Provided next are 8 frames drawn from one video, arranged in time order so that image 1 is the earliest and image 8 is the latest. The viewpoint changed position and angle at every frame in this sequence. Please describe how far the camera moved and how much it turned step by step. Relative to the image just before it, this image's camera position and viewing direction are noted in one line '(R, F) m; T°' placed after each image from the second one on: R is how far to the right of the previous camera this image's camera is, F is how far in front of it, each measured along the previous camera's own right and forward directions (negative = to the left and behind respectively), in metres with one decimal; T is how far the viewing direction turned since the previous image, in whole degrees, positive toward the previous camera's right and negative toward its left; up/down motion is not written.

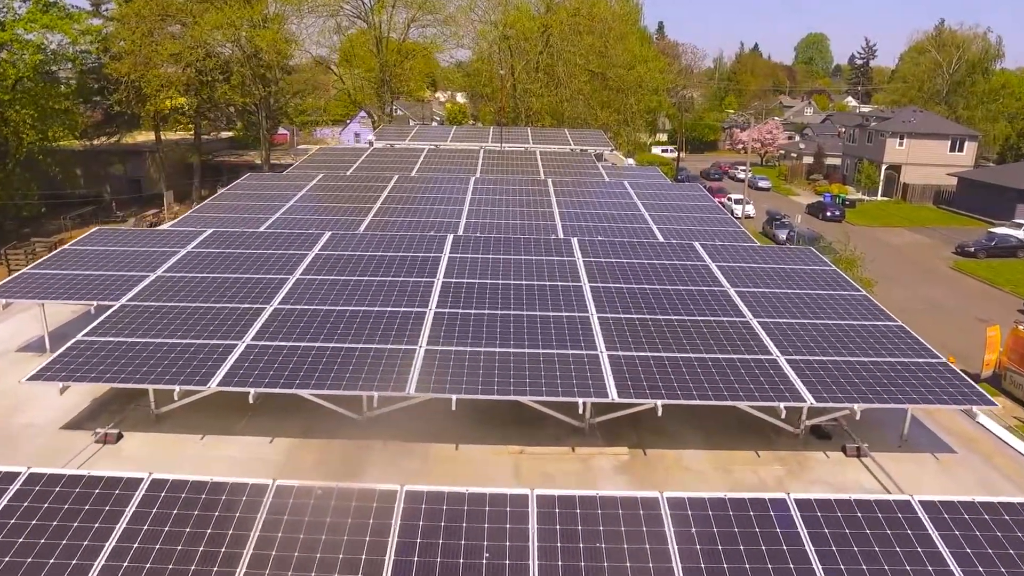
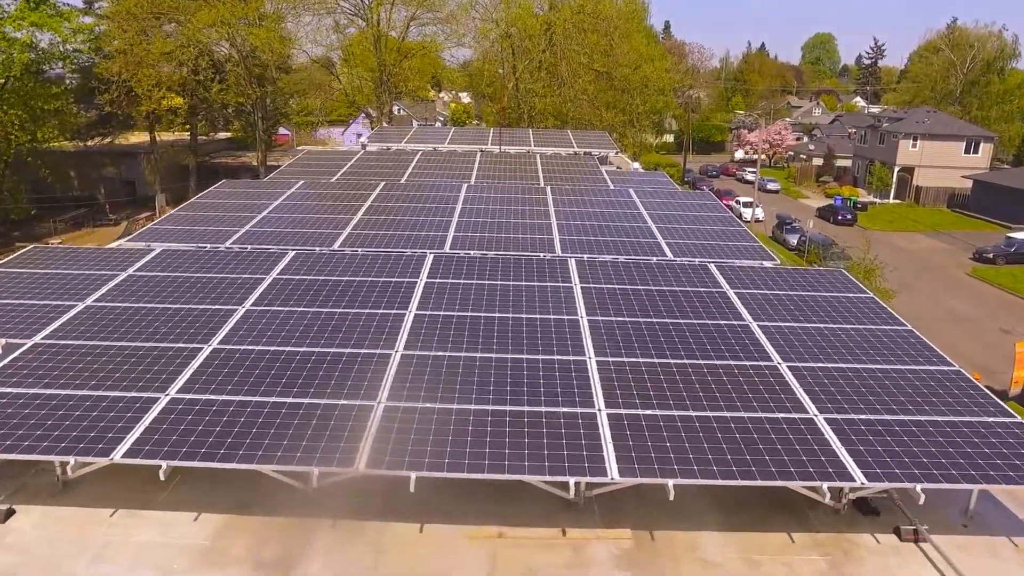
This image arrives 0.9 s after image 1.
(+0.3, +1.7) m; 0°
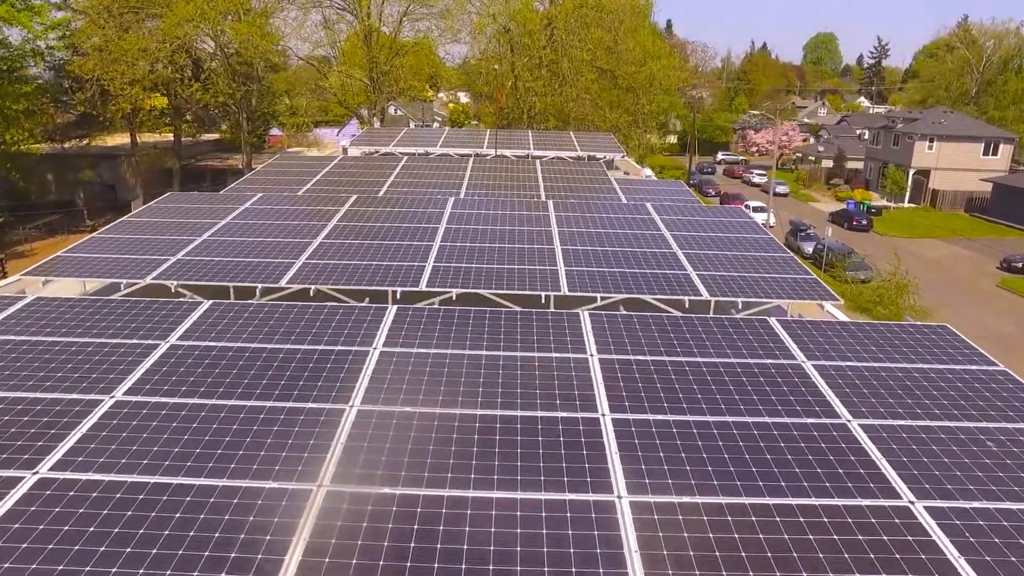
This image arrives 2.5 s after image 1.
(+0.1, +3.2) m; 0°
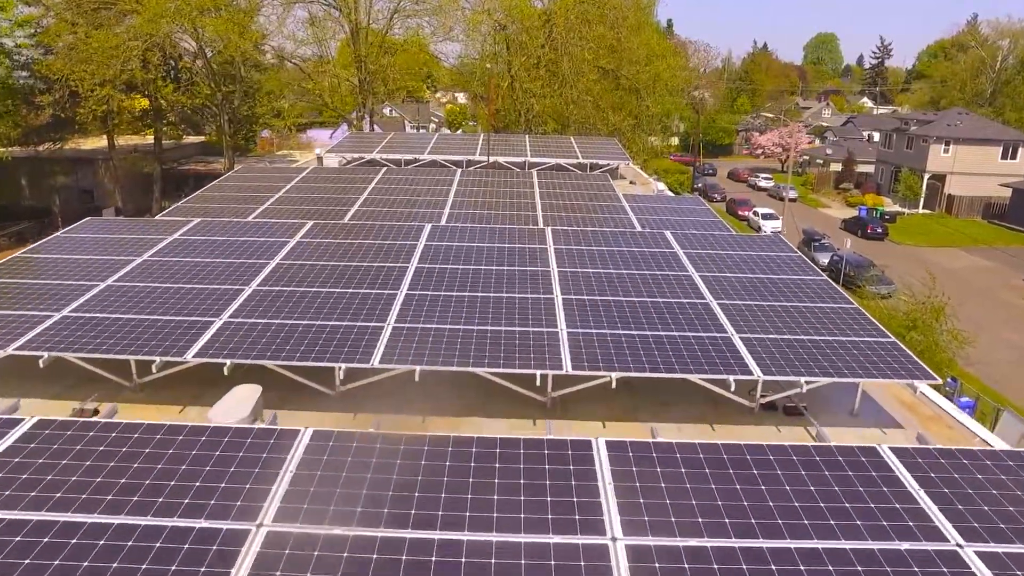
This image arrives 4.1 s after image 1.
(+0.2, +3.1) m; 0°
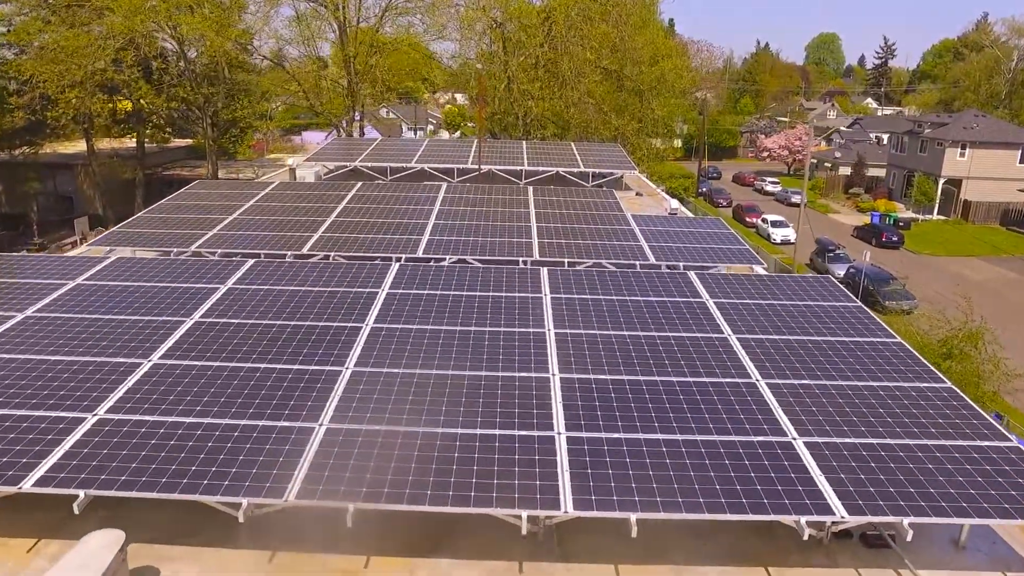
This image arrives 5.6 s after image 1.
(+0.2, +2.7) m; 0°
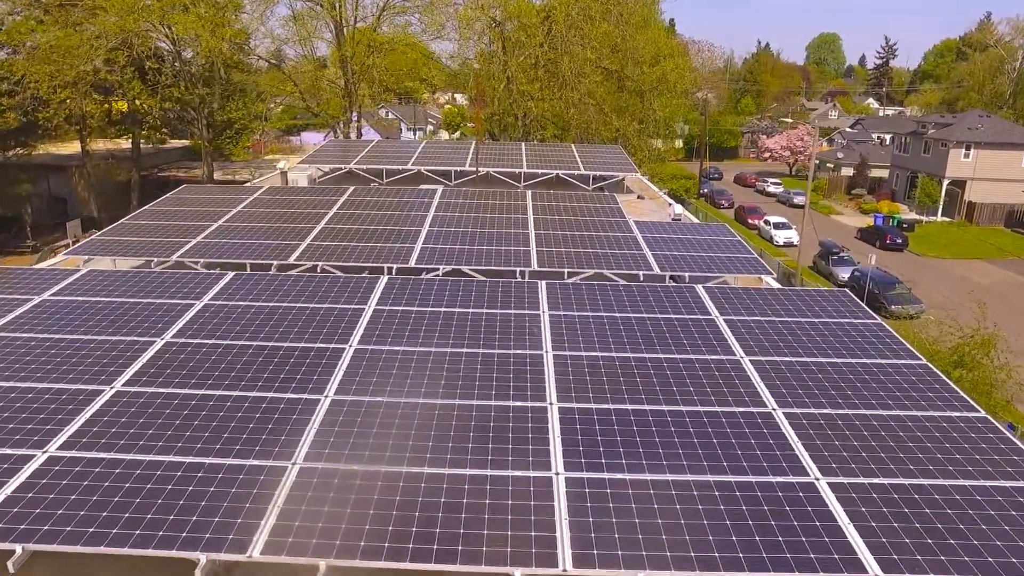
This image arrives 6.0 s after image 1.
(+0.1, +0.7) m; 0°
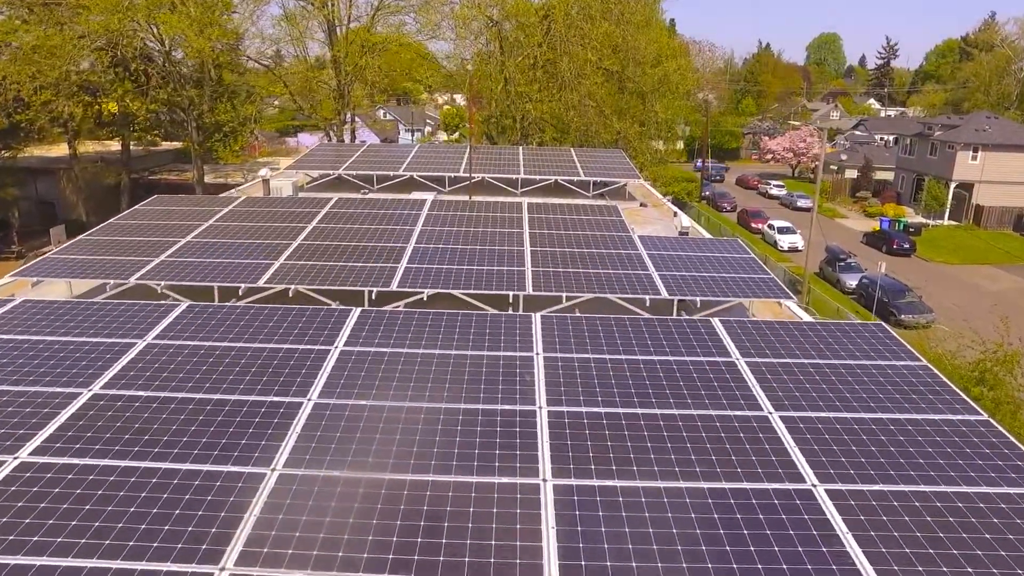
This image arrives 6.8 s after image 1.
(+0.1, +1.3) m; 0°
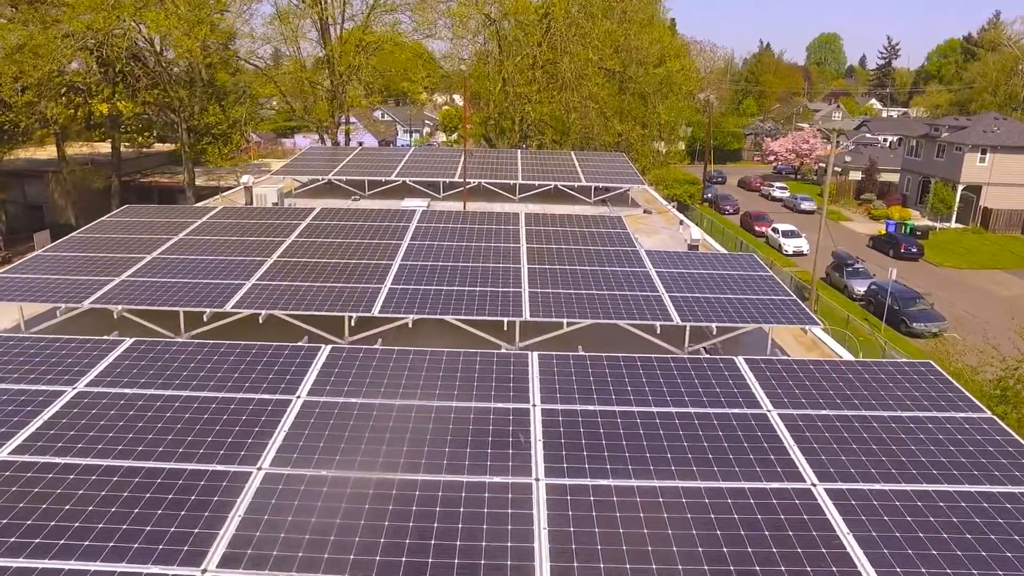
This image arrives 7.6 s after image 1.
(+0.1, +1.3) m; 0°
